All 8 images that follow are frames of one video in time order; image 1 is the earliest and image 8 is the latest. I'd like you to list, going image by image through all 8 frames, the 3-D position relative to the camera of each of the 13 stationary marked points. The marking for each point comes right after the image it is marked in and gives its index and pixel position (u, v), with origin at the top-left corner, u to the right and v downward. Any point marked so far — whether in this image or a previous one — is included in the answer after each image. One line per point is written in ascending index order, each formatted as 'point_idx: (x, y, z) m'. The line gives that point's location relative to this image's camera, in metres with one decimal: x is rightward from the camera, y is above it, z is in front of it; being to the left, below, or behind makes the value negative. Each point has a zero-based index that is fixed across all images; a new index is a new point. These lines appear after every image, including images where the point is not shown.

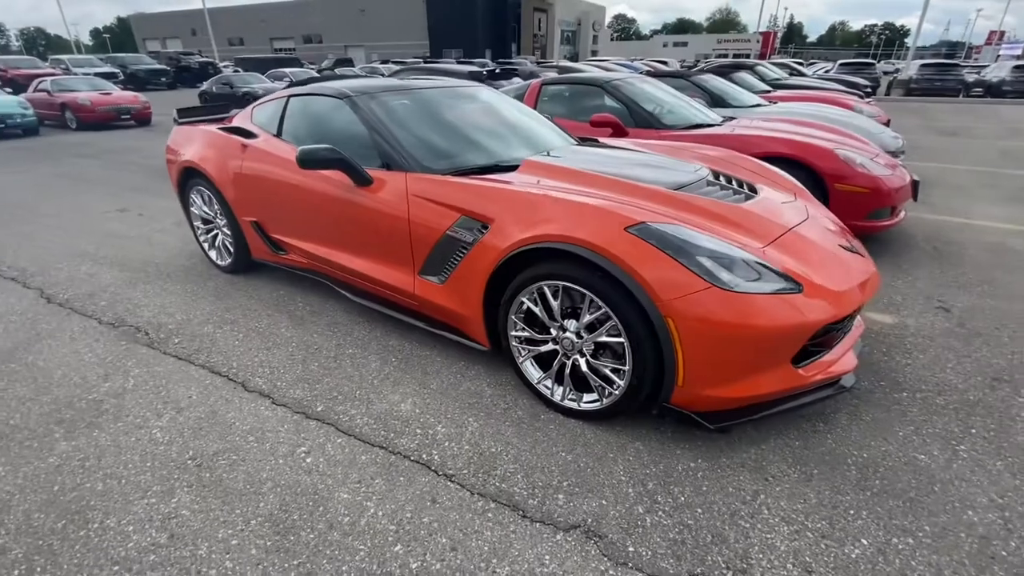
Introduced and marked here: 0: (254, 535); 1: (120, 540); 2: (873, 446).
0: (-0.9, -0.9, +1.7) m
1: (-1.4, -0.9, +1.7) m
2: (+1.6, -0.7, +2.1) m
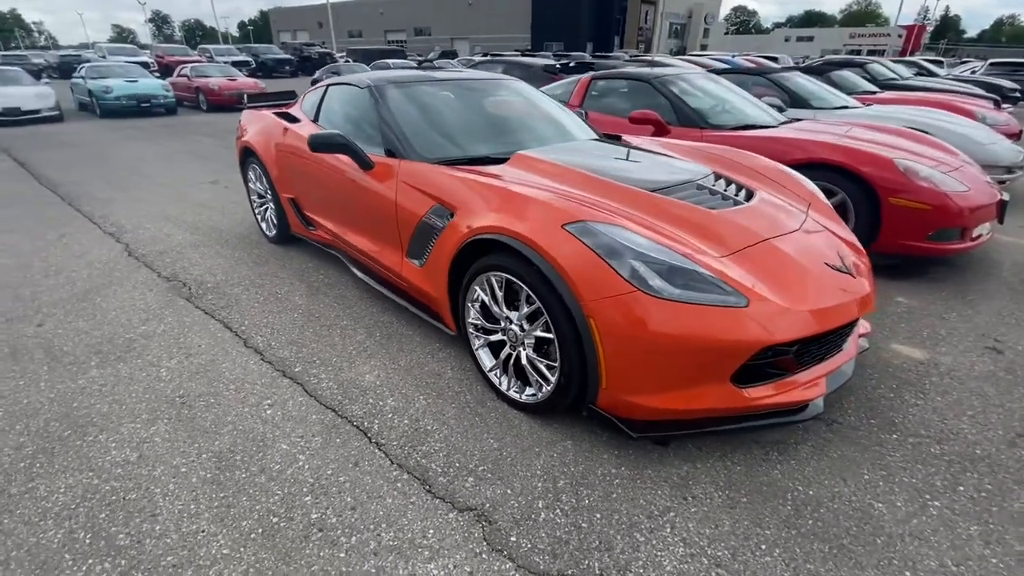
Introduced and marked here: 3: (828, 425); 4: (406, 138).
0: (-1.3, -0.7, +2.0) m
1: (-1.8, -0.7, +2.1) m
2: (+1.2, -0.8, +1.9) m
3: (+1.5, -0.6, +2.2) m
4: (-0.6, +1.0, +3.2) m
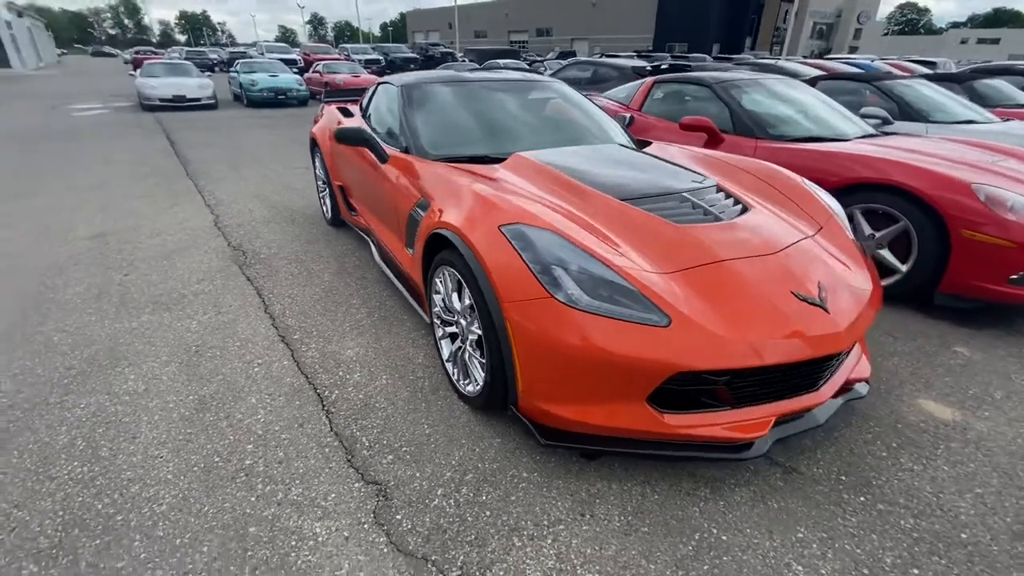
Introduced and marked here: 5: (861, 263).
0: (-1.6, -0.6, +2.4) m
1: (-2.0, -0.5, +2.5) m
2: (+0.8, -0.9, +1.8) m
3: (+1.1, -0.8, +2.0) m
4: (-0.5, +1.1, +3.4) m
5: (+1.6, +0.1, +2.3) m
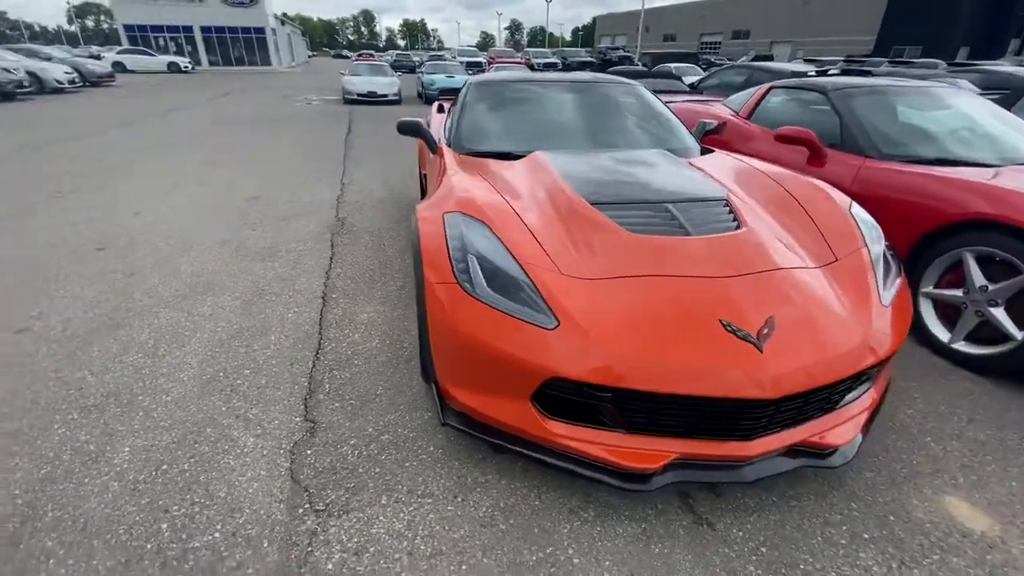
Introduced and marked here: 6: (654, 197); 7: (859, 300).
0: (-1.8, -0.3, +3.0) m
1: (-2.1, -0.1, +3.3) m
2: (+0.3, -0.9, +1.6) m
3: (+0.7, -0.9, +1.8) m
4: (-0.2, +1.2, +3.6) m
5: (+1.4, -0.1, +1.9) m
6: (+0.7, +0.4, +2.3) m
7: (+1.4, 0.0, +1.9) m
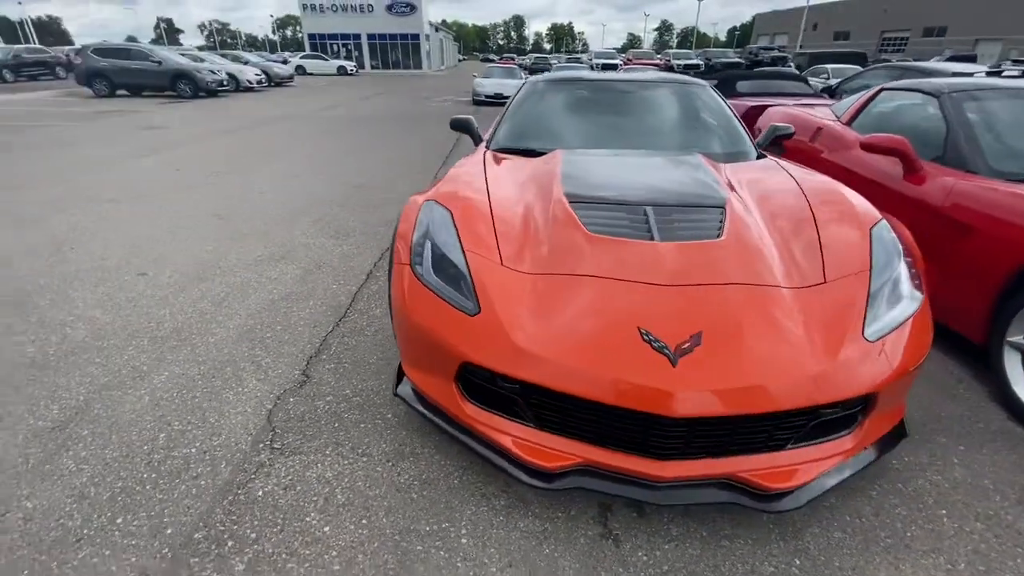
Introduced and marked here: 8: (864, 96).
0: (-1.7, 0.0, +3.5) m
1: (-1.9, +0.1, +3.8) m
2: (-0.1, -0.9, +1.7) m
3: (+0.3, -0.9, +1.7) m
4: (+0.2, +1.2, +3.6) m
5: (+1.1, -0.2, +1.7) m
6: (+0.6, +0.4, +2.2) m
7: (+1.1, -0.1, +1.7) m
8: (+3.2, +1.7, +4.3) m
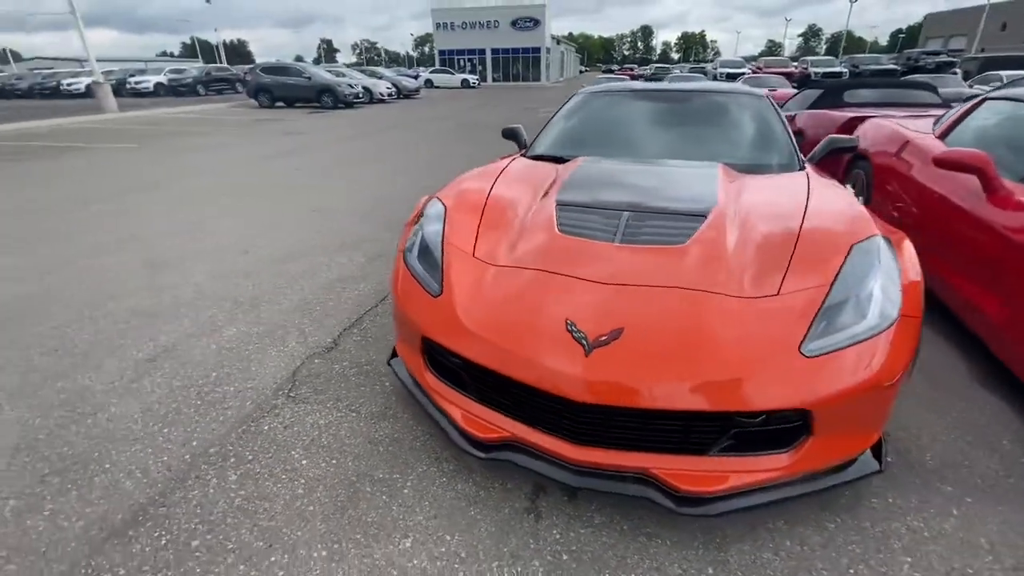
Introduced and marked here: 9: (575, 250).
0: (-1.4, +0.1, +4.0) m
1: (-1.6, +0.3, +4.4) m
2: (-0.4, -0.8, +1.9) m
3: (0.0, -0.9, +1.9) m
4: (+0.5, +1.2, +3.8) m
5: (+0.8, -0.2, +1.6) m
6: (+0.5, +0.4, +2.3) m
7: (+0.9, -0.2, +1.7) m
8: (+3.6, +1.4, +3.7) m
9: (+0.3, +0.2, +2.1) m
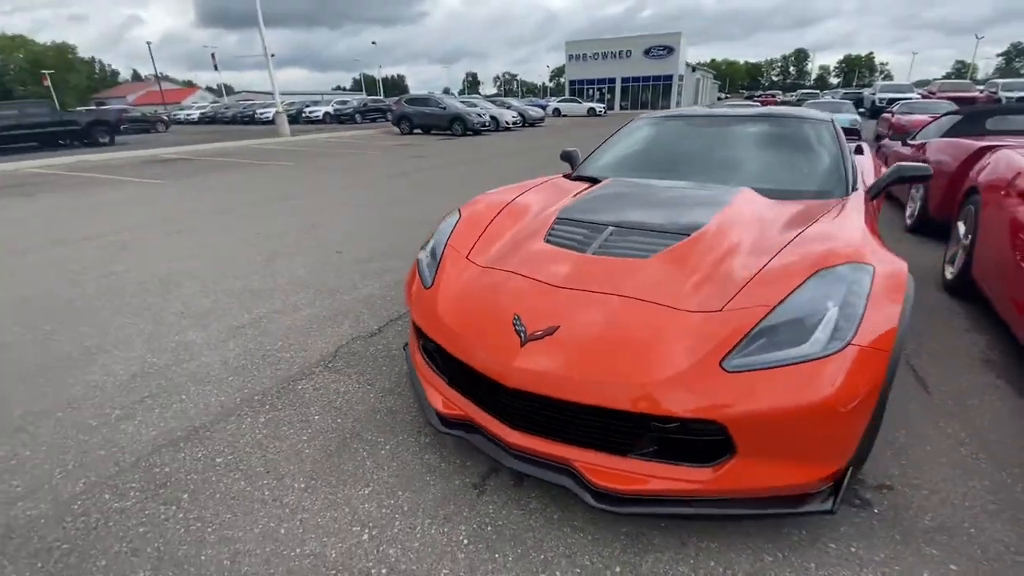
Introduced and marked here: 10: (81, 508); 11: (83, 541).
0: (-1.0, +0.1, +4.5) m
1: (-1.0, +0.3, +5.0) m
2: (-0.6, -0.8, +2.2) m
3: (-0.2, -0.8, +2.1) m
4: (+0.9, +1.0, +3.9) m
5: (+0.6, -0.2, +1.7) m
6: (+0.5, +0.3, +2.4) m
7: (+0.6, -0.2, +1.7) m
8: (+3.9, +1.0, +3.1) m
9: (+0.2, +0.1, +2.2) m
10: (-1.7, -0.9, +2.0) m
11: (-1.6, -0.9, +1.8) m
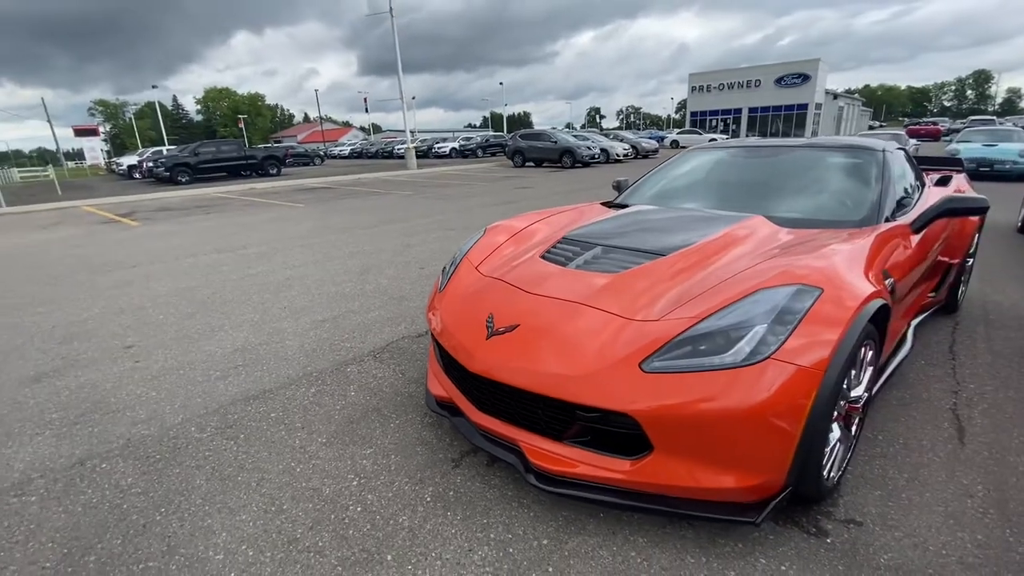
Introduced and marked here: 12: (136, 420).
0: (-0.5, 0.0, +5.1) m
1: (-0.4, +0.1, +5.5) m
2: (-0.6, -0.8, +2.6) m
3: (-0.3, -0.9, +2.4) m
4: (+1.3, +0.8, +4.0) m
5: (+0.4, -0.3, +1.9) m
6: (+0.6, +0.3, +2.7) m
7: (+0.4, -0.3, +1.9) m
8: (+4.1, +0.7, +2.6) m
9: (+0.2, +0.1, +2.5) m
10: (-1.9, -0.8, +2.7) m
11: (-1.8, -0.9, +2.5) m
12: (-2.2, -0.8, +2.8) m
